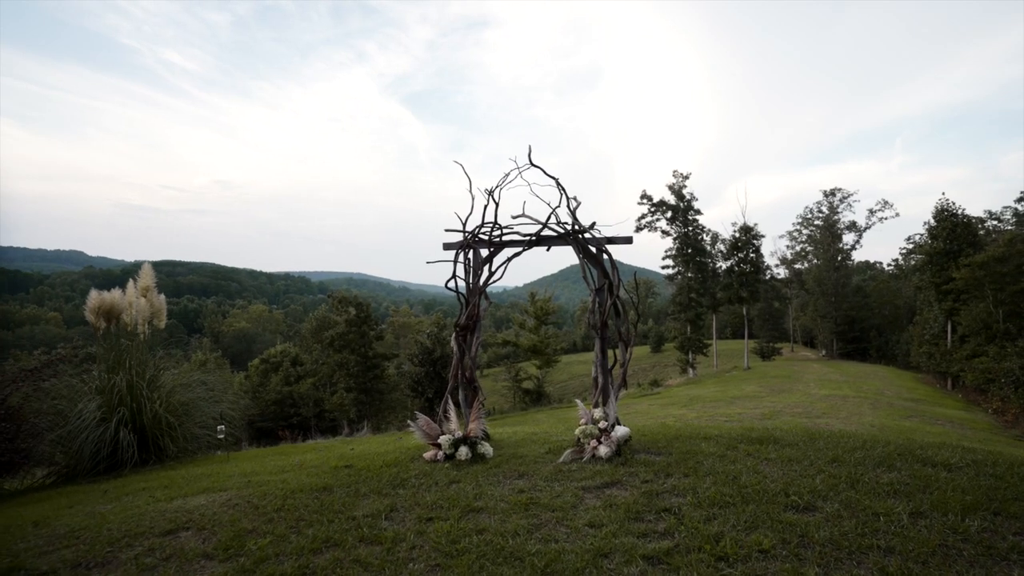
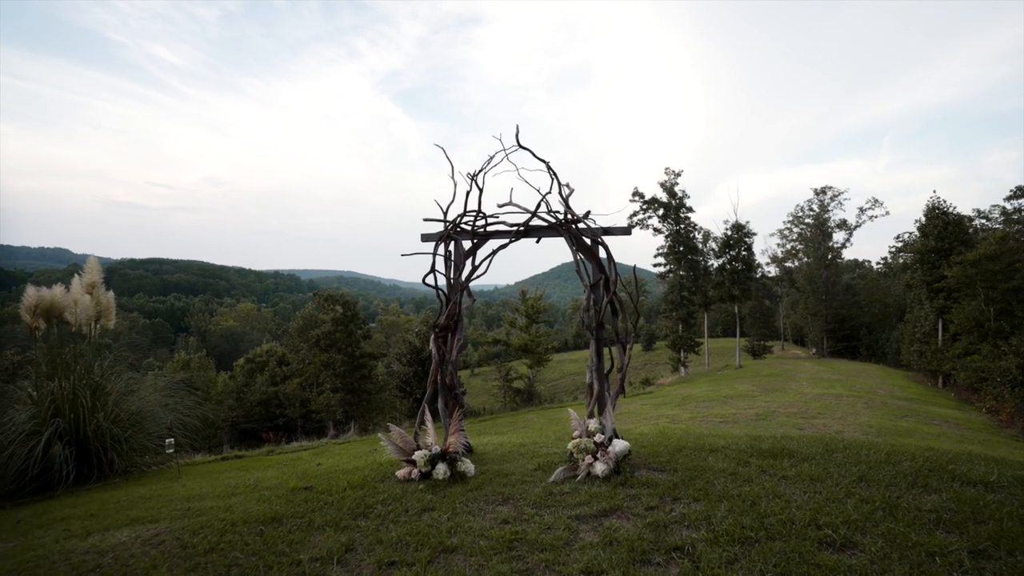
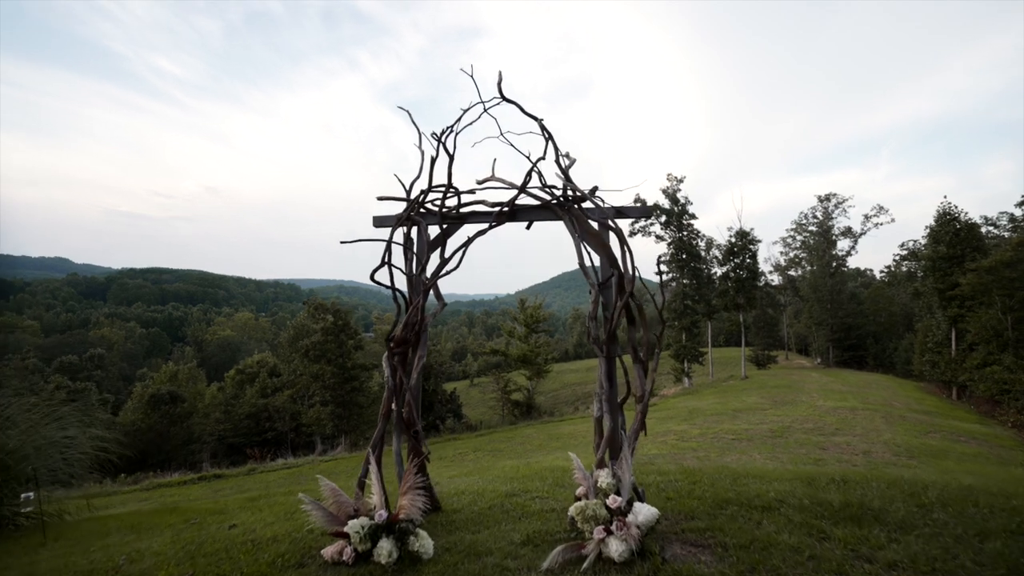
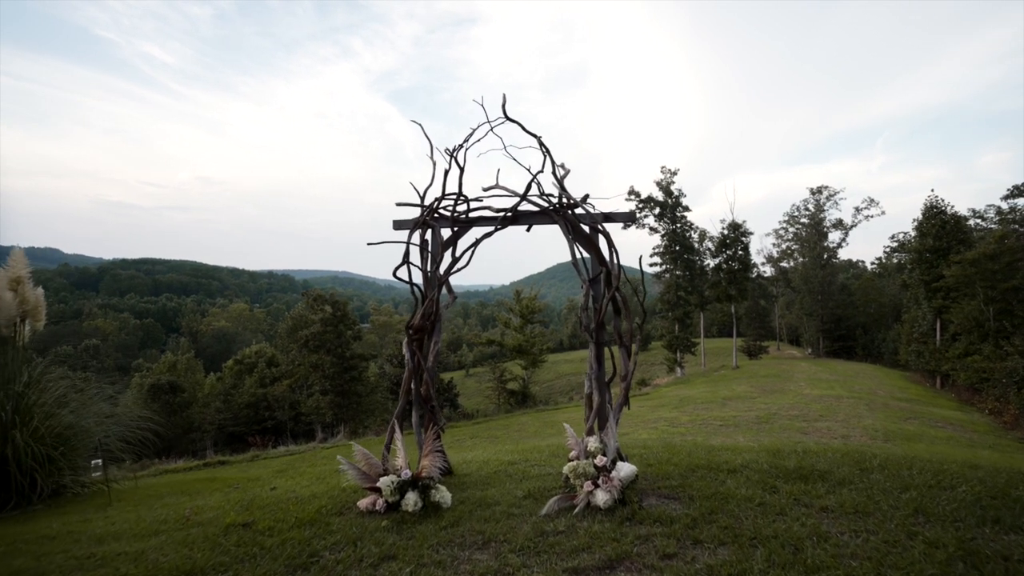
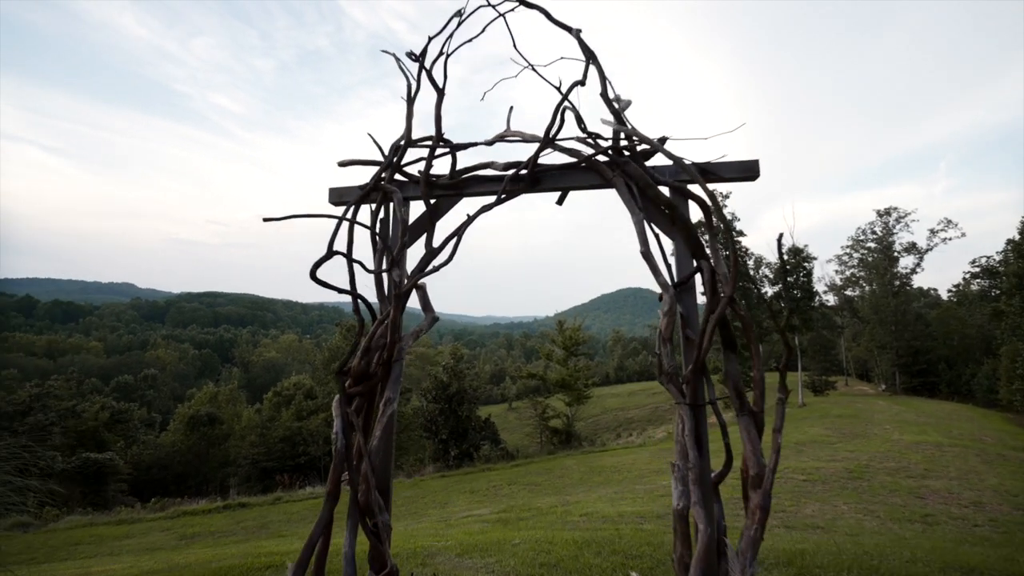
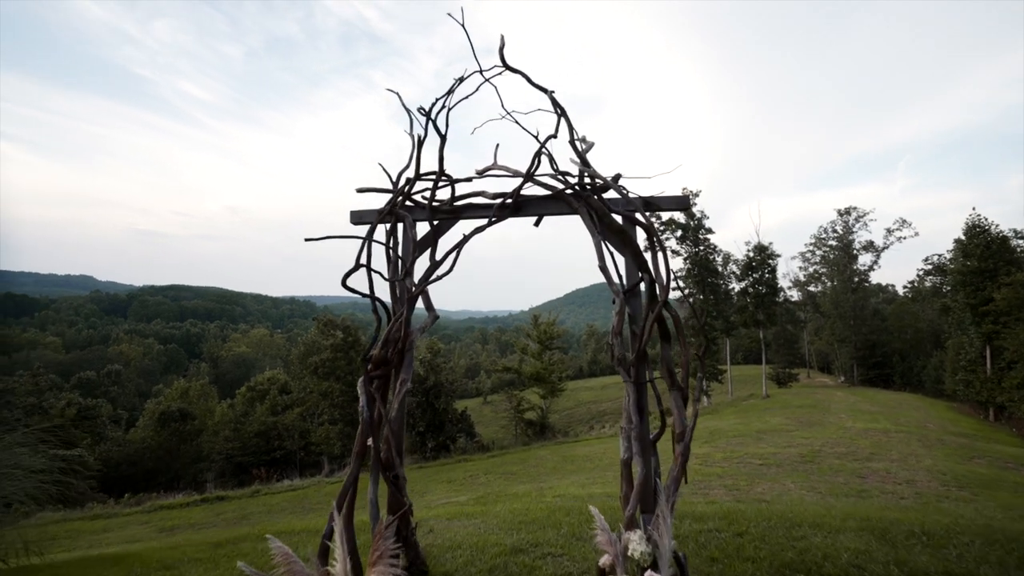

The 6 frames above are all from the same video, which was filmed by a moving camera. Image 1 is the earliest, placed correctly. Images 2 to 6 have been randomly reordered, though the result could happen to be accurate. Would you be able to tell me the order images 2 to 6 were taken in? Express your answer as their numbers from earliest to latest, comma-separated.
2, 4, 3, 6, 5
